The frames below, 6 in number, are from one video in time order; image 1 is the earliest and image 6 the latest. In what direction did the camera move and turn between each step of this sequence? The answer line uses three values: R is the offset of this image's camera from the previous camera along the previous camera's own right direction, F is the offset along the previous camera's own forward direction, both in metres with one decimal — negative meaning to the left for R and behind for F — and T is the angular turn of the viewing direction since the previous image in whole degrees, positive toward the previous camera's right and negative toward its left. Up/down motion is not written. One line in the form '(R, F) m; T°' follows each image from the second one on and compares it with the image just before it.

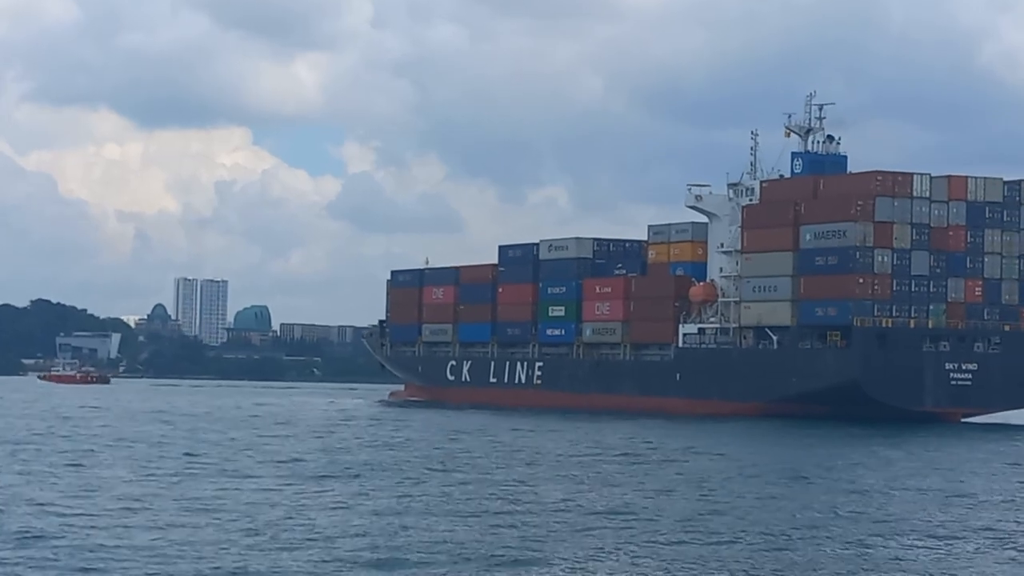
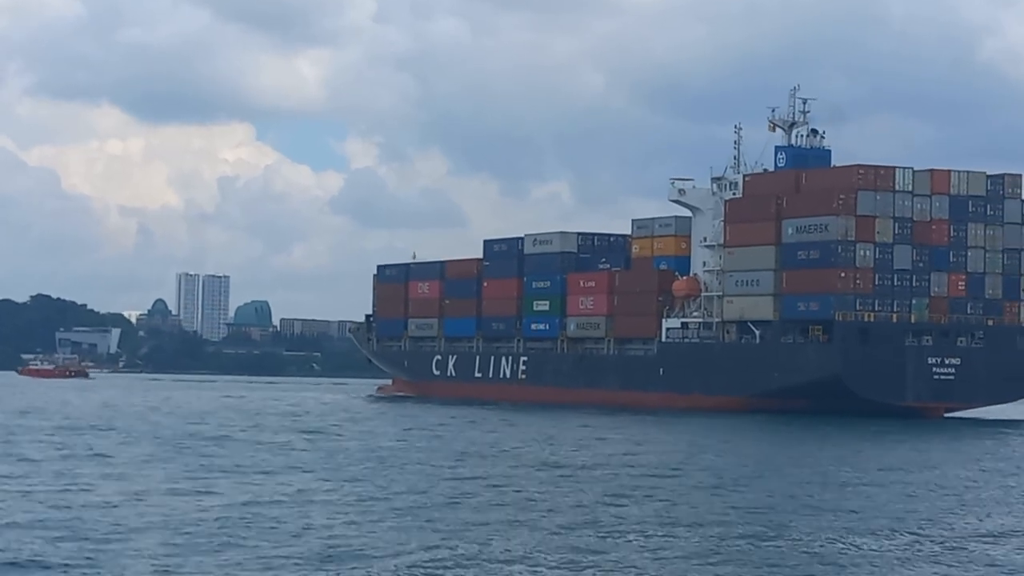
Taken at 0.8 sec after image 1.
(+0.6, +0.2) m; 0°
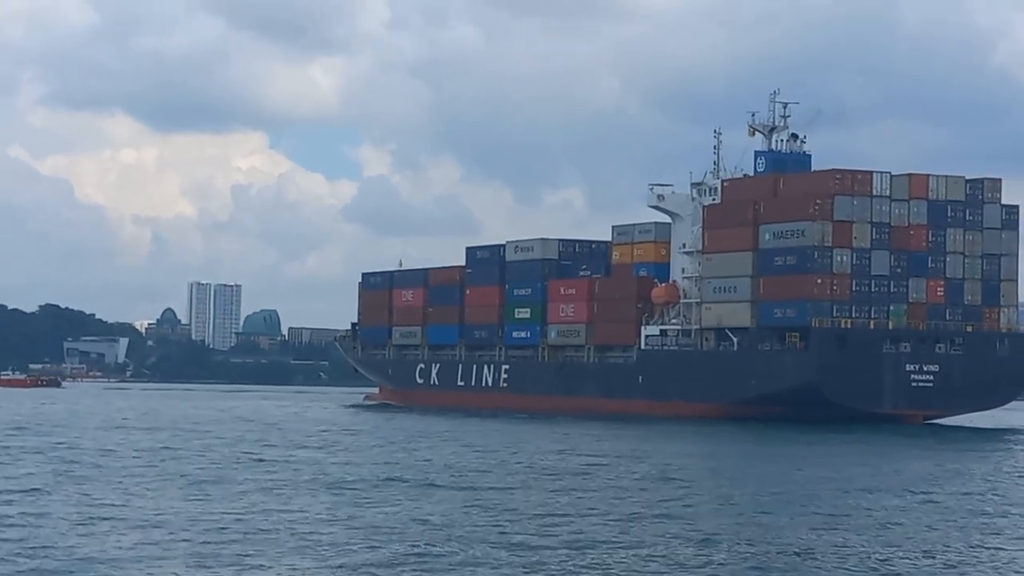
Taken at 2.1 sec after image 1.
(+1.1, +0.3) m; 0°
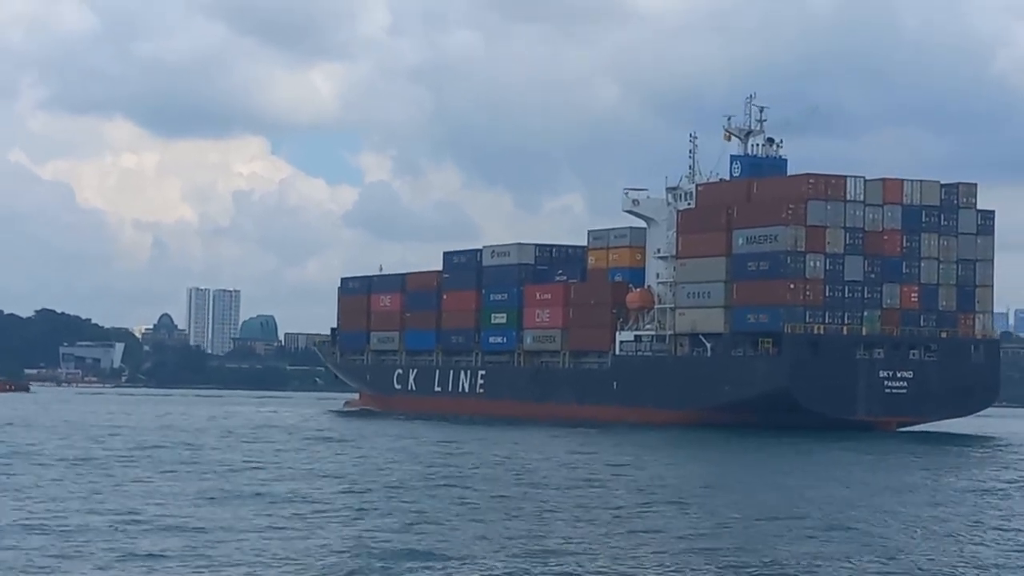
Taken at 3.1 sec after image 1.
(+0.8, +0.4) m; 0°
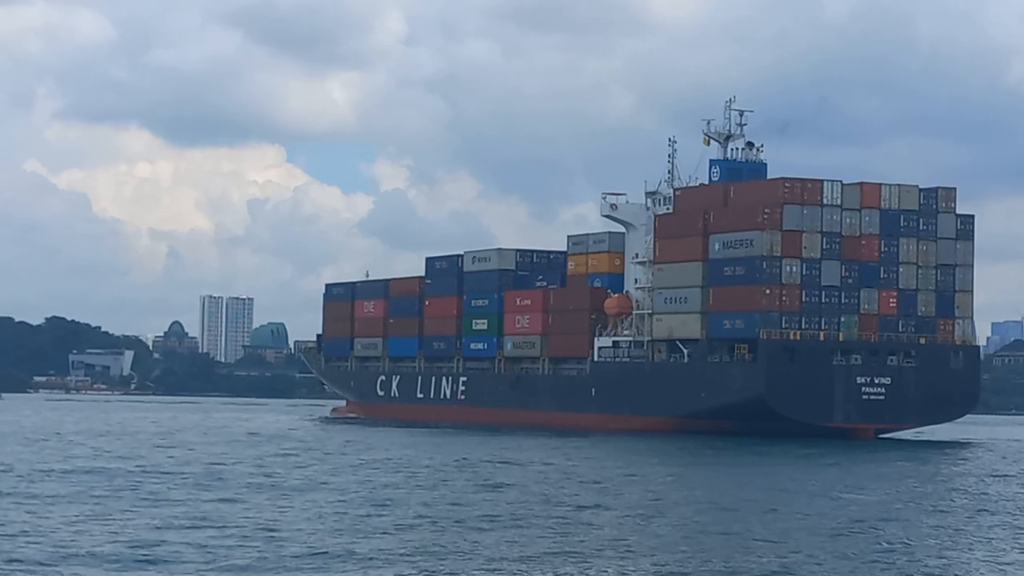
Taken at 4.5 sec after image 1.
(+1.1, +0.4) m; -1°
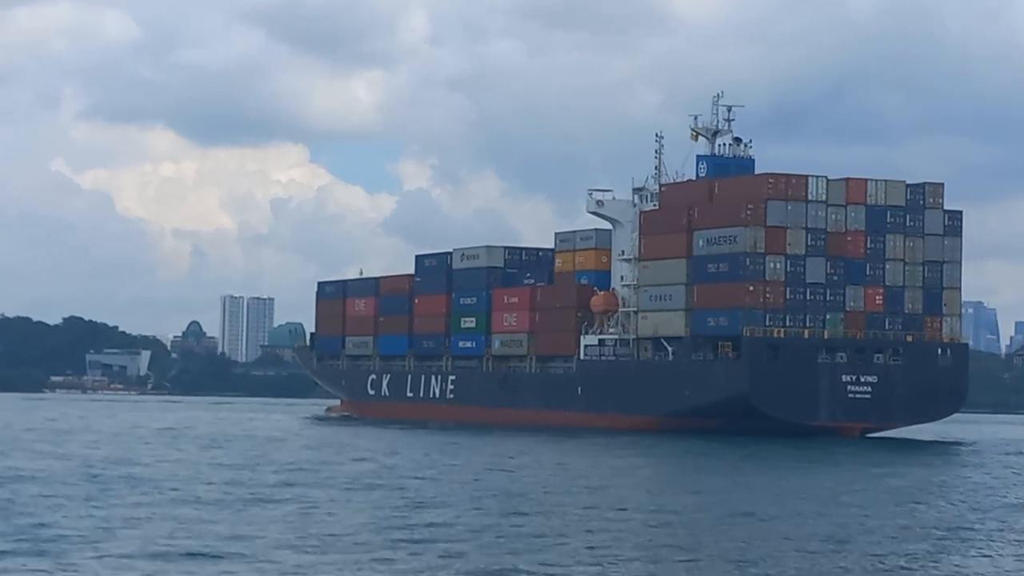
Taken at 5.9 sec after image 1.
(+1.1, +0.4) m; -1°
